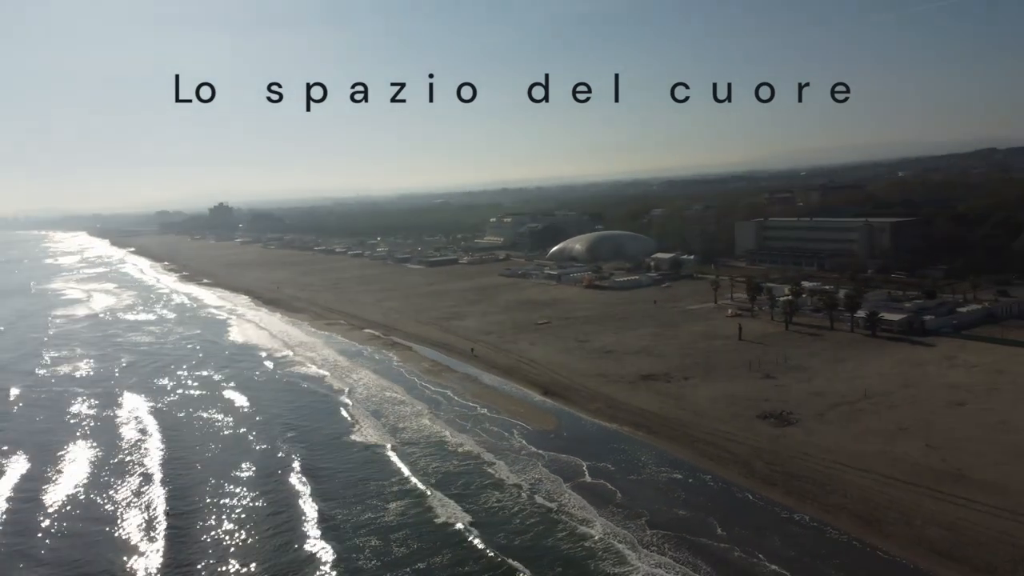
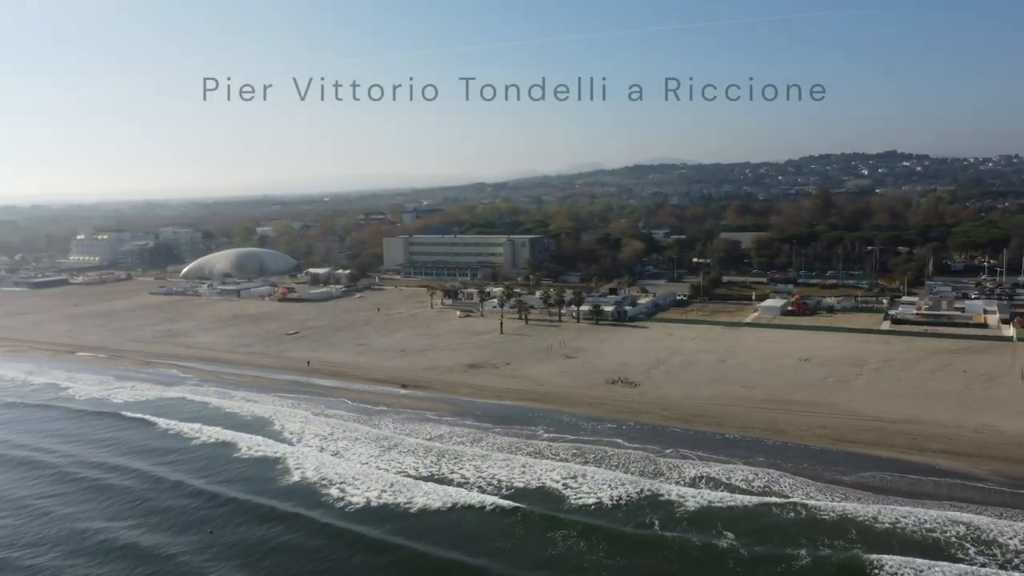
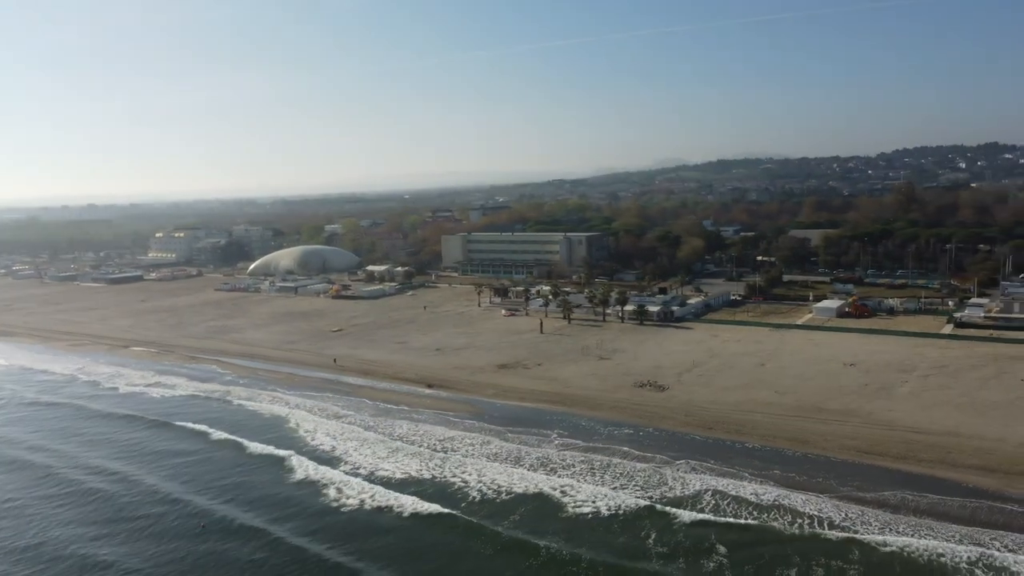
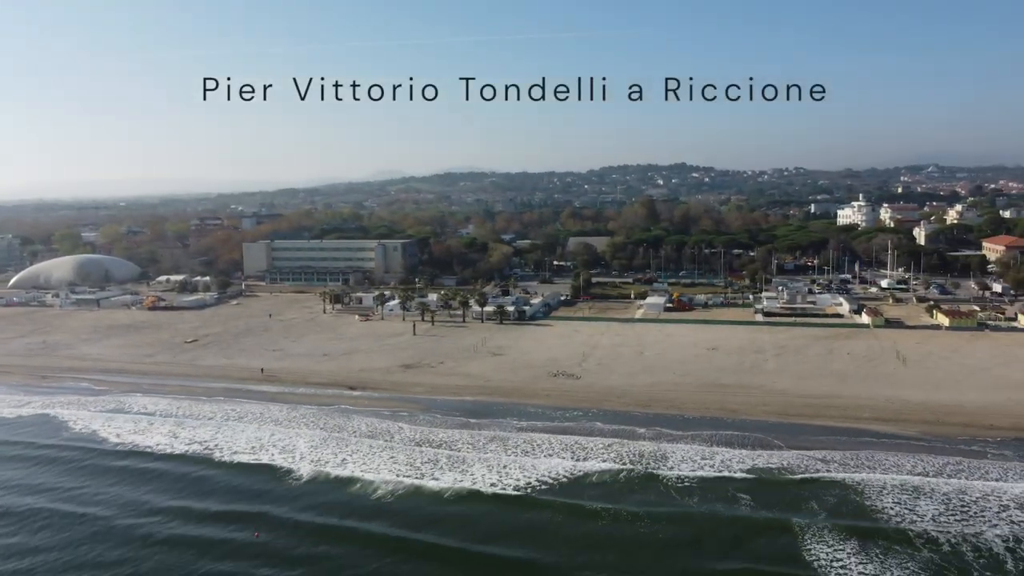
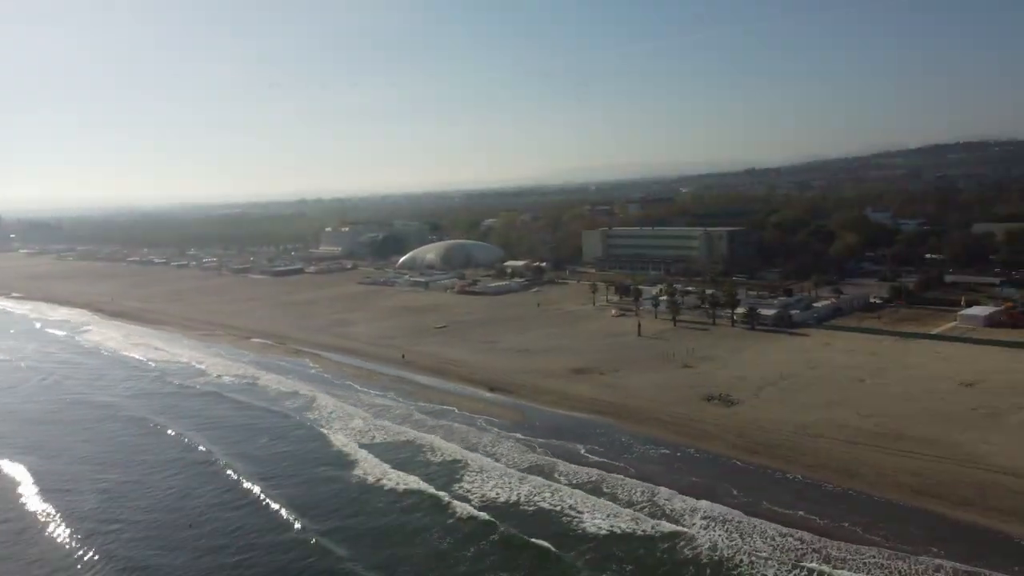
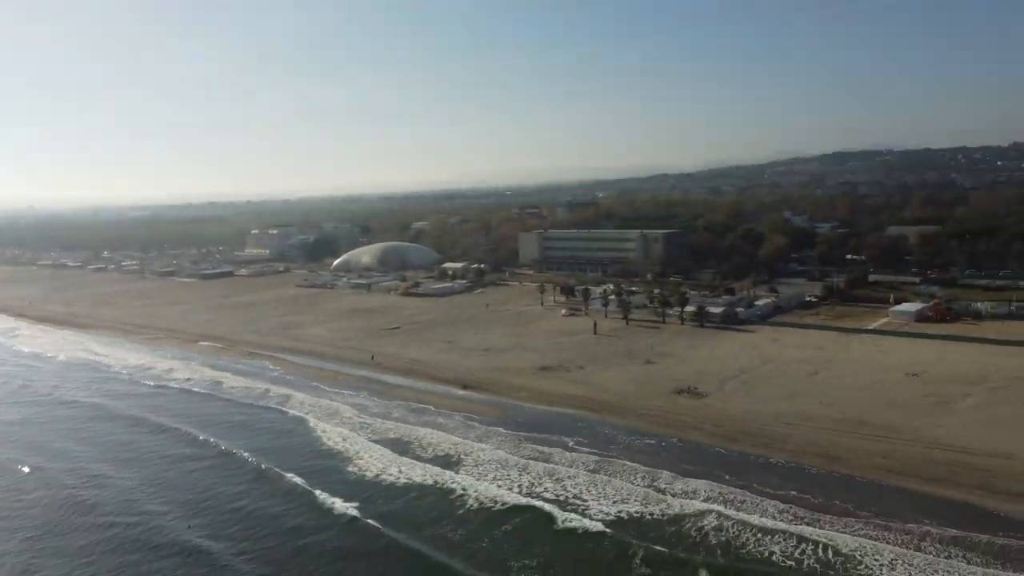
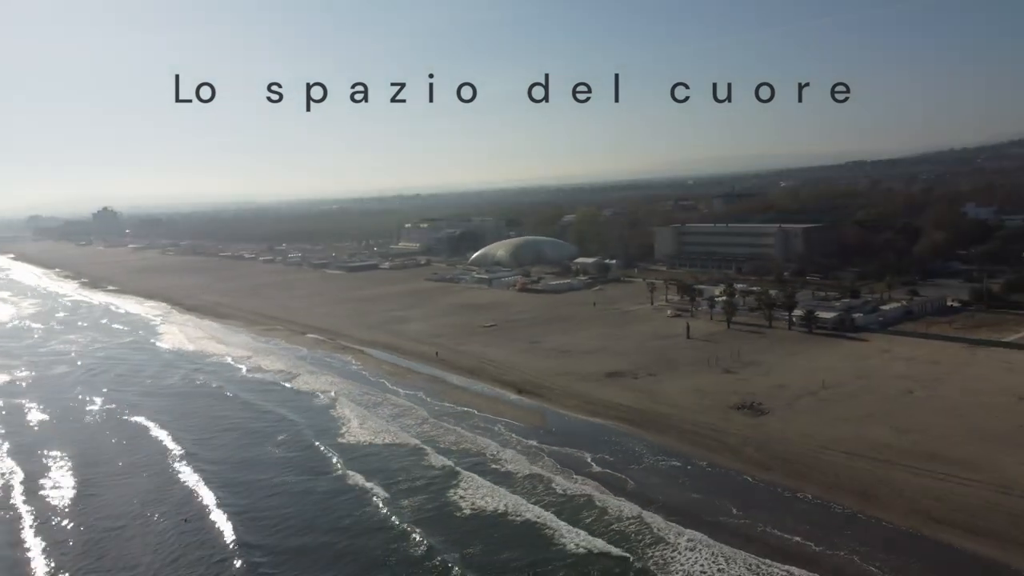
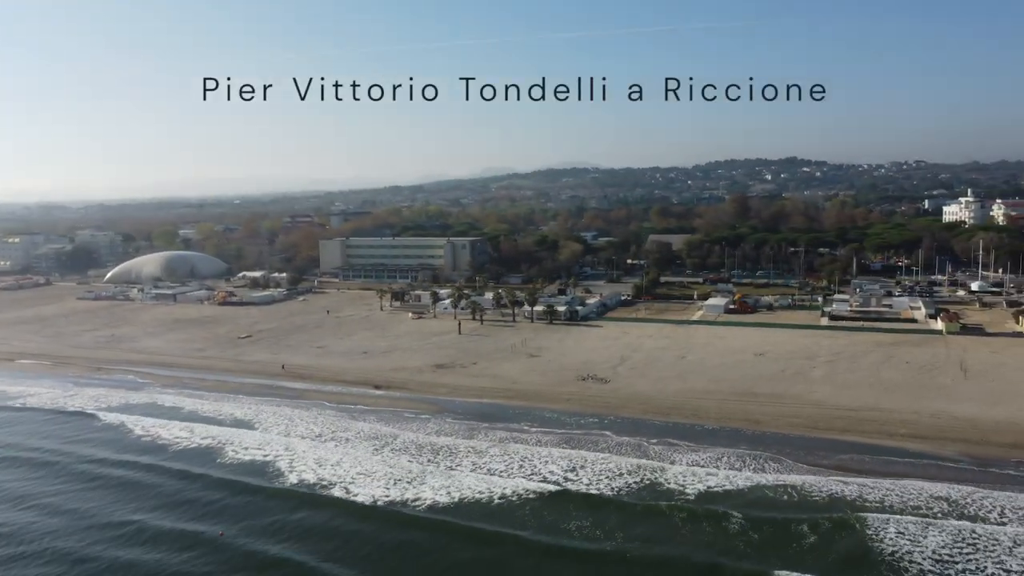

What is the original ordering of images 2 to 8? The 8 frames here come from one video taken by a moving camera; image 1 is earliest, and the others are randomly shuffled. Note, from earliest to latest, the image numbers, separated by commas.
7, 5, 6, 3, 2, 8, 4
